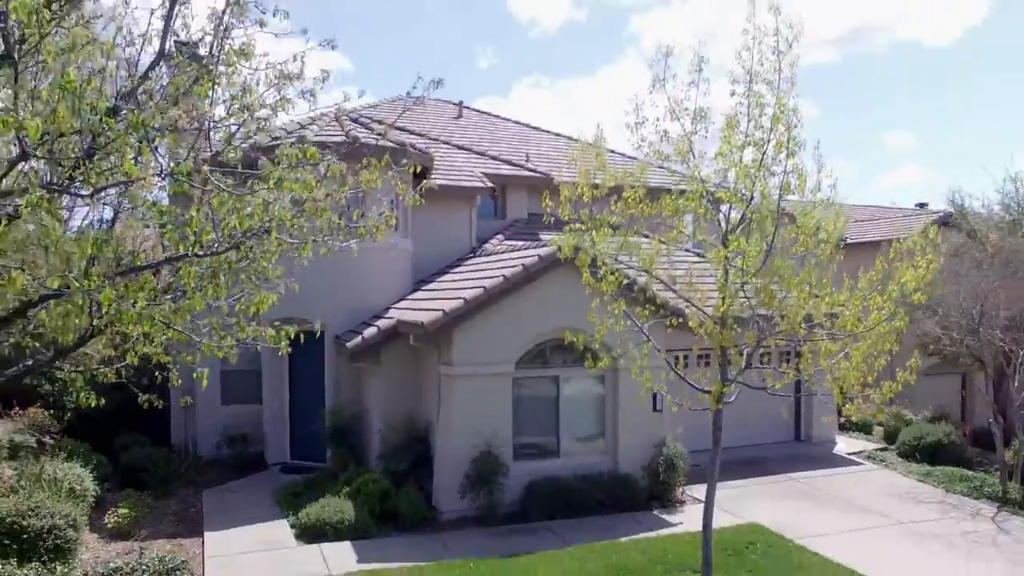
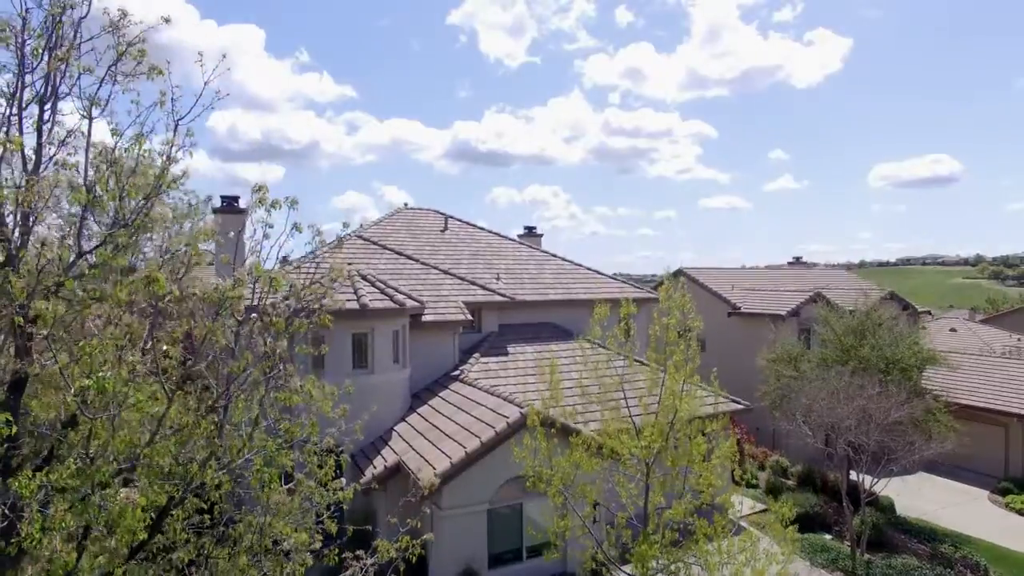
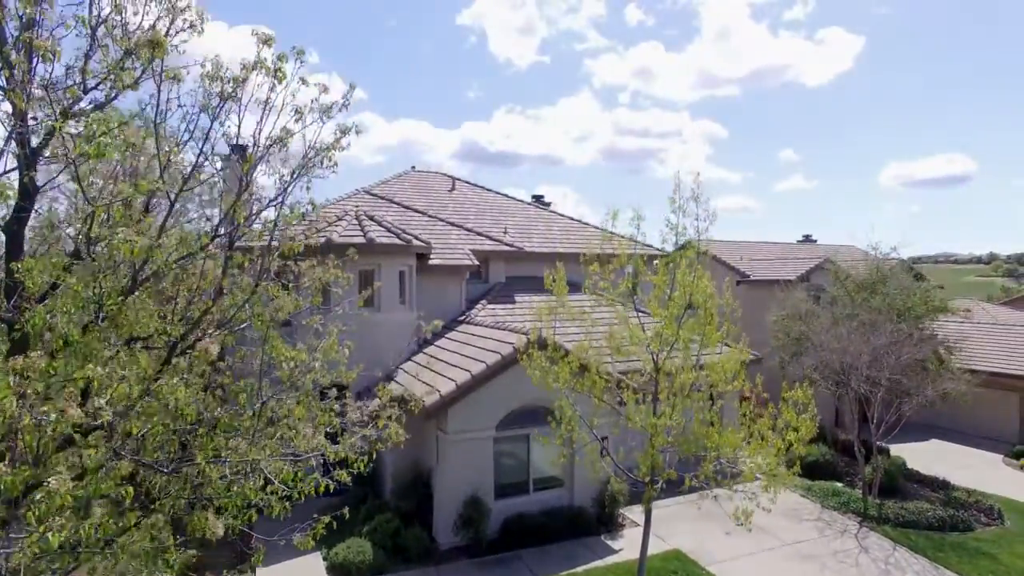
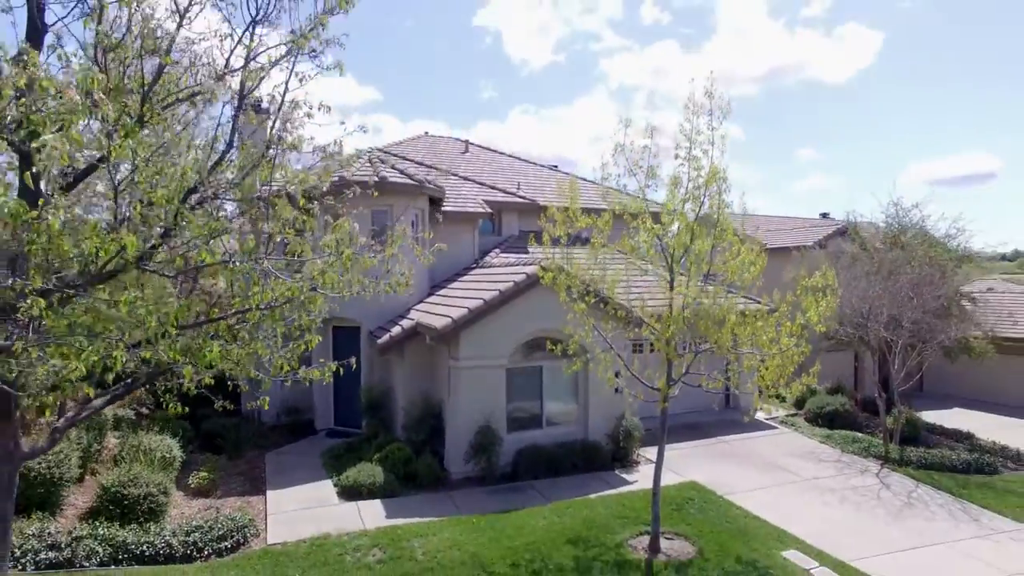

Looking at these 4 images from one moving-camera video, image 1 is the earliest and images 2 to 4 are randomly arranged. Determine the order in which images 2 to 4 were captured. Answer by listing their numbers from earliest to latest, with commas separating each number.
4, 3, 2
